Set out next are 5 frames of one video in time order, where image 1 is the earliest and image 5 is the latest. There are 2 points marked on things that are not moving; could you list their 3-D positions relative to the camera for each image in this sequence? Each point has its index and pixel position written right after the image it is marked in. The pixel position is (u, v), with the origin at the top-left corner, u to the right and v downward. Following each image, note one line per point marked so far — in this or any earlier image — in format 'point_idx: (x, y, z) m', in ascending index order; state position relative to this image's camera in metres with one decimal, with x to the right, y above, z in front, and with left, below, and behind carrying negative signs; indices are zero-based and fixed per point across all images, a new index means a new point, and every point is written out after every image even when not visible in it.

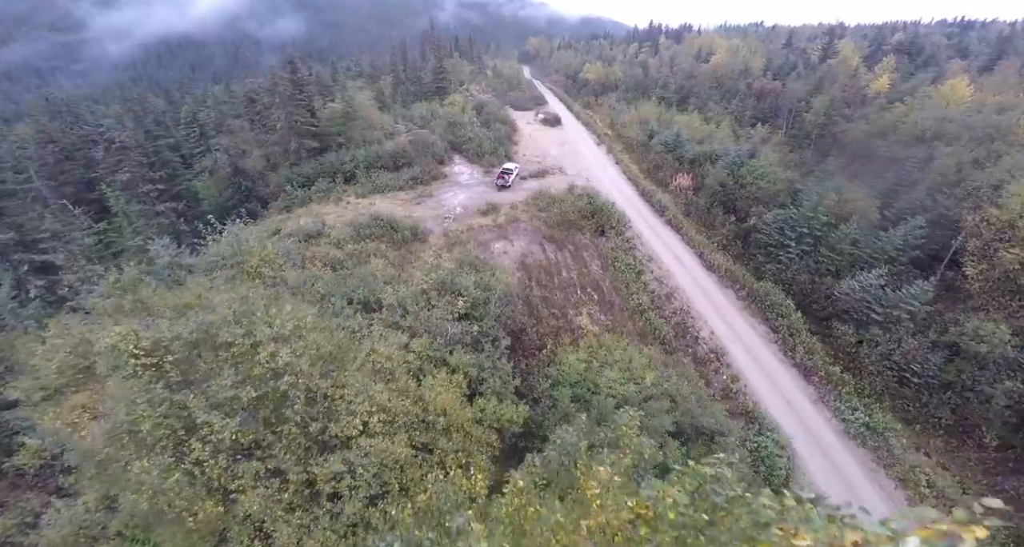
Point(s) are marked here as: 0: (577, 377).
0: (+2.9, -4.6, +17.4) m
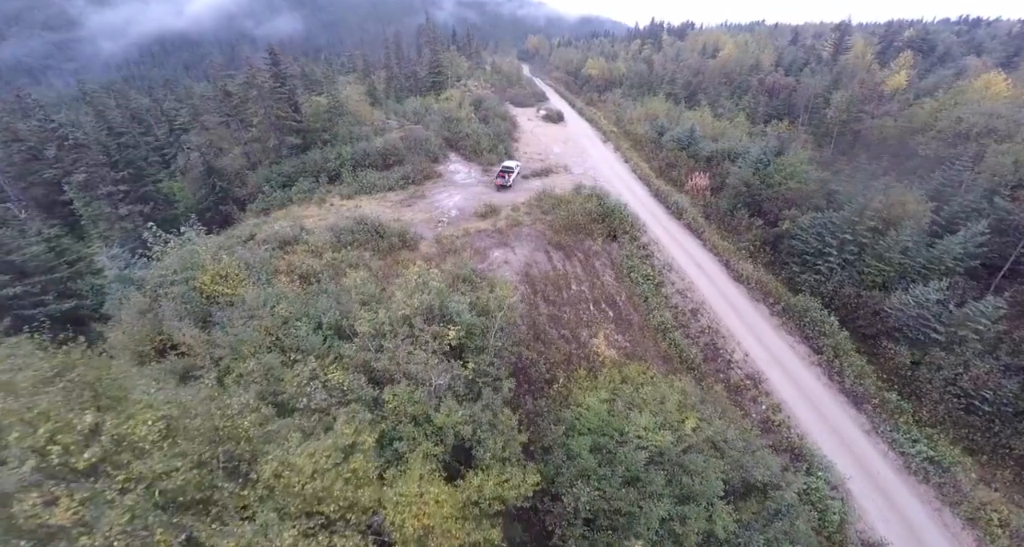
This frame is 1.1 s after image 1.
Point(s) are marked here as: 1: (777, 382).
0: (+3.0, -5.3, +14.2) m
1: (+13.0, -5.1, +19.7) m
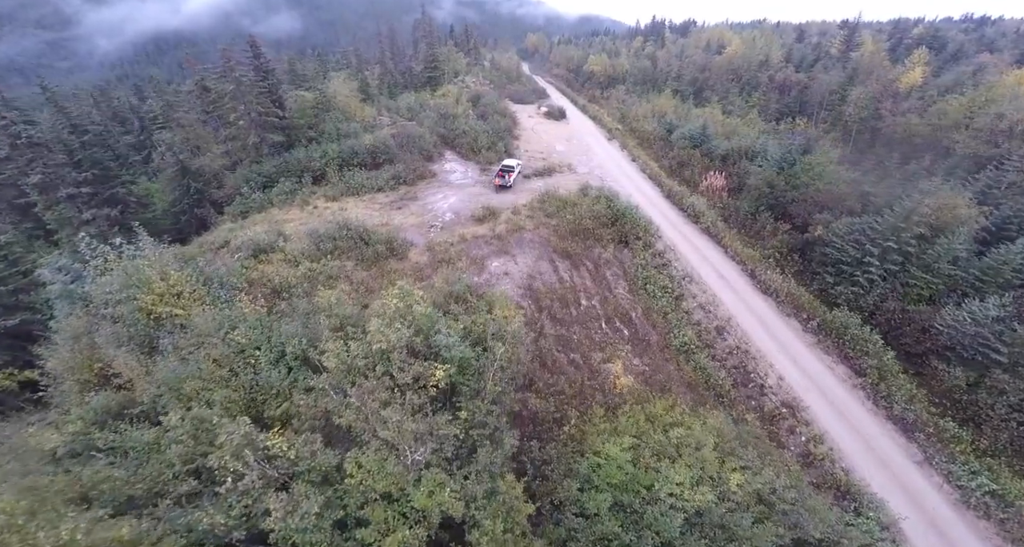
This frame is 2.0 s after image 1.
0: (+3.1, -5.9, +11.7) m
1: (+13.1, -5.7, +17.2) m
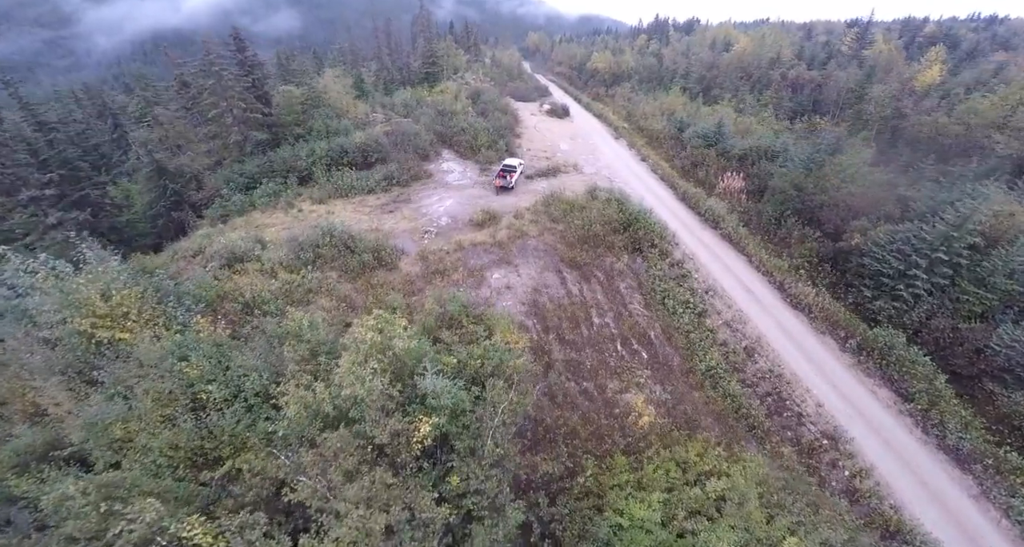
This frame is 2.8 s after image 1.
0: (+3.2, -6.5, +9.6) m
1: (+13.2, -6.3, +15.0) m
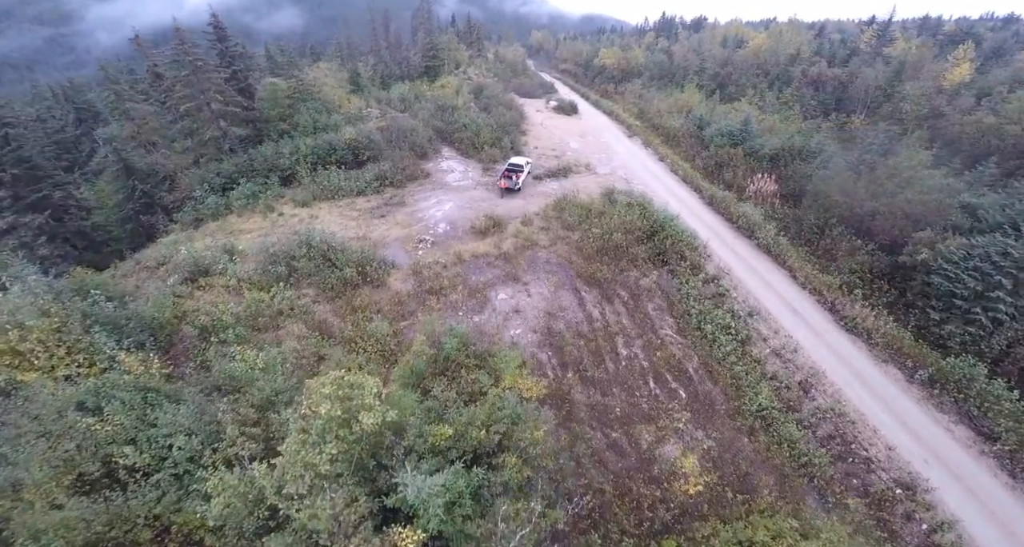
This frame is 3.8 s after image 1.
0: (+3.5, -7.2, +6.8) m
1: (+13.5, -7.1, +12.2) m
